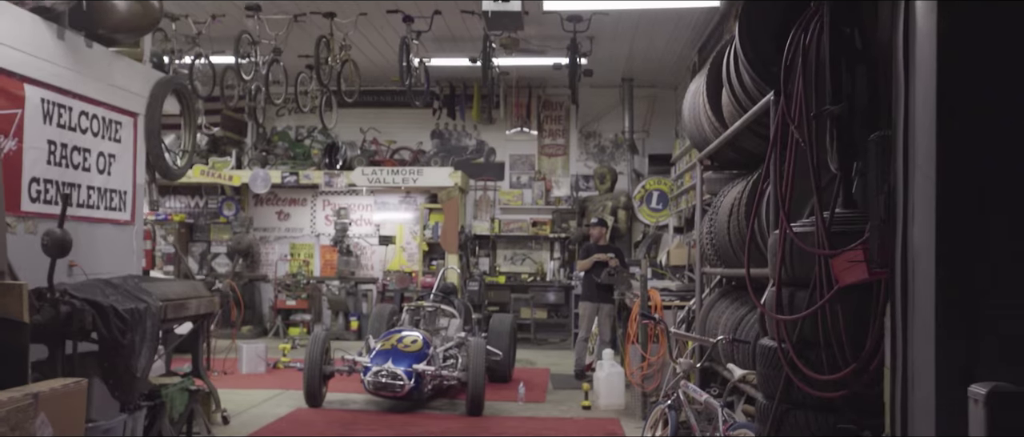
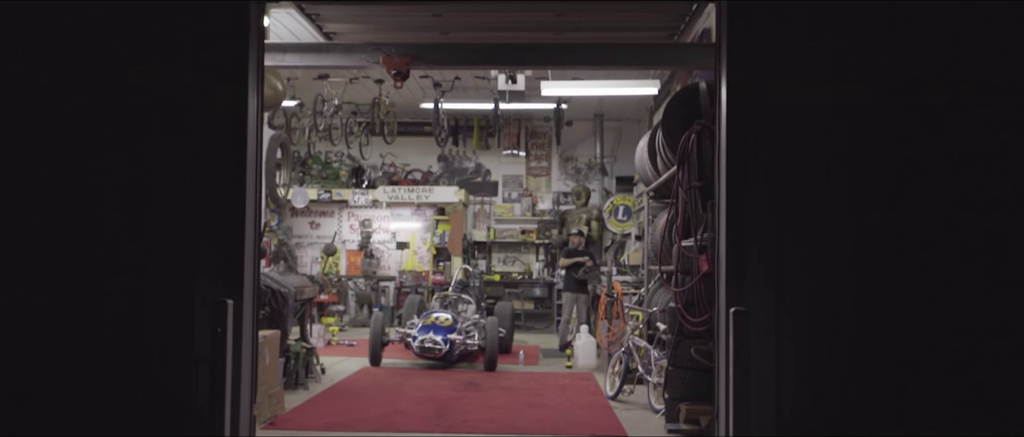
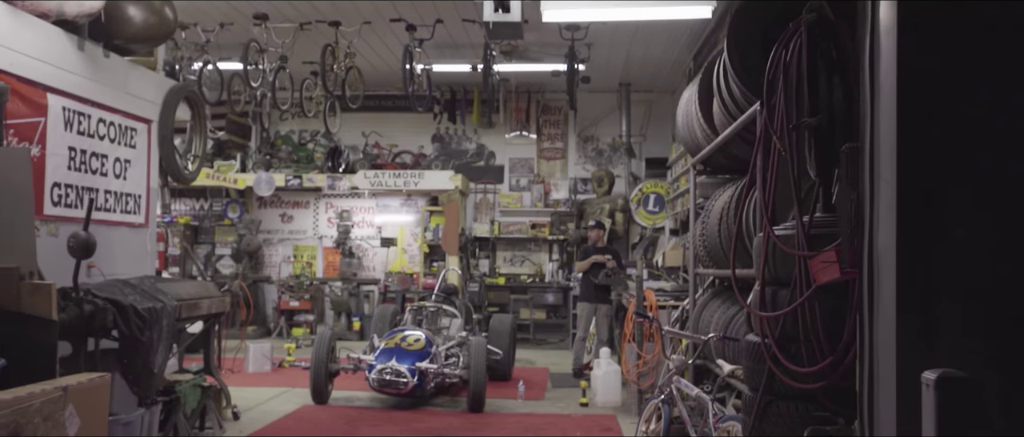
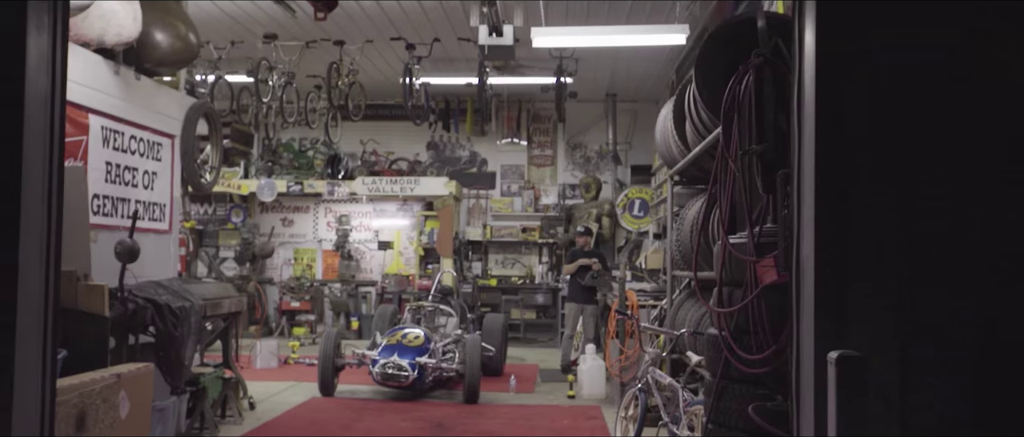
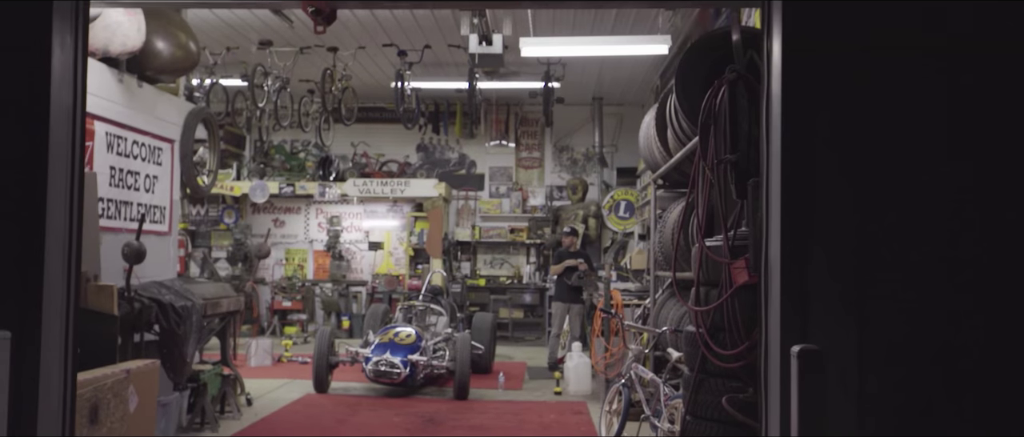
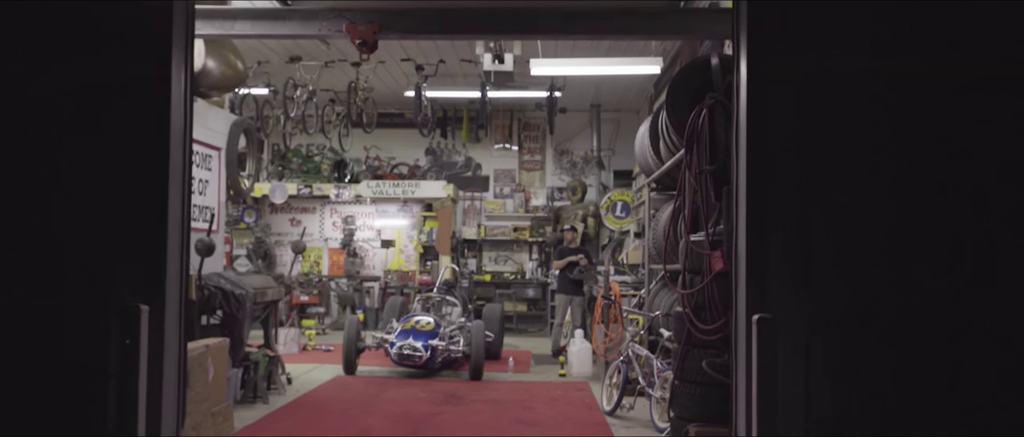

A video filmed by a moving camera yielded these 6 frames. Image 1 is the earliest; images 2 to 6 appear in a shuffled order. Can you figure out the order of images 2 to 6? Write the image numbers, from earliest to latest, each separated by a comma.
3, 4, 5, 6, 2
